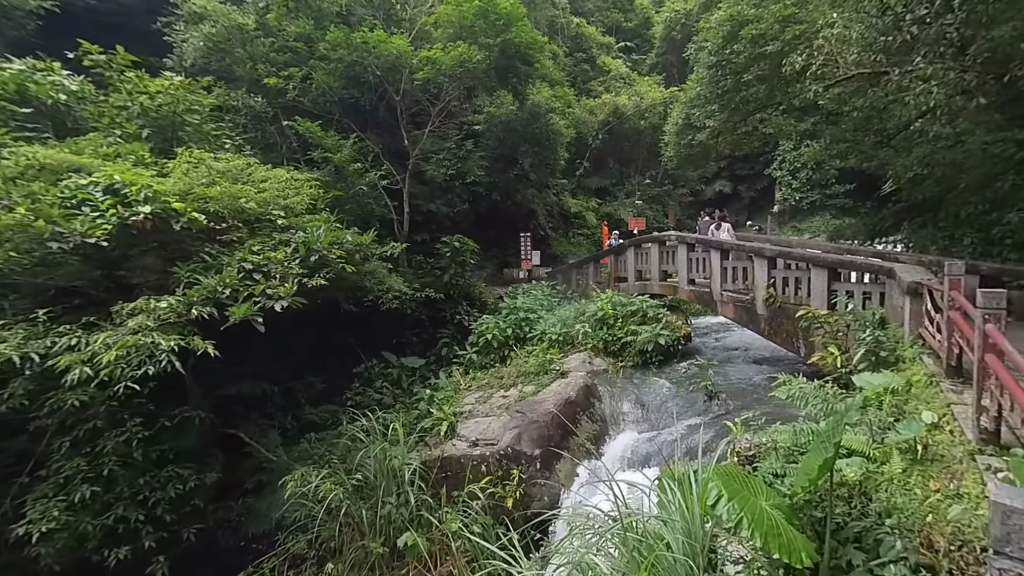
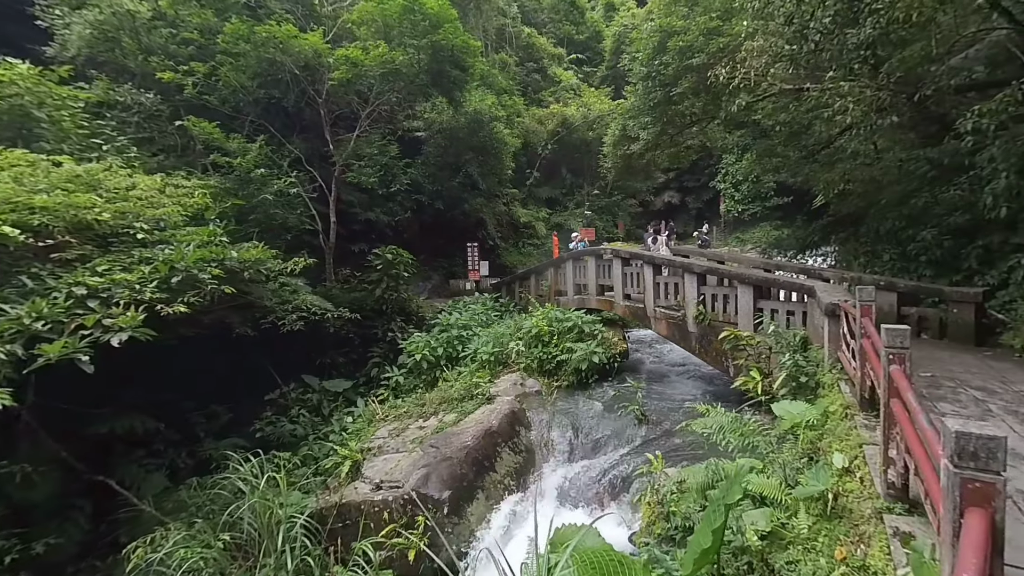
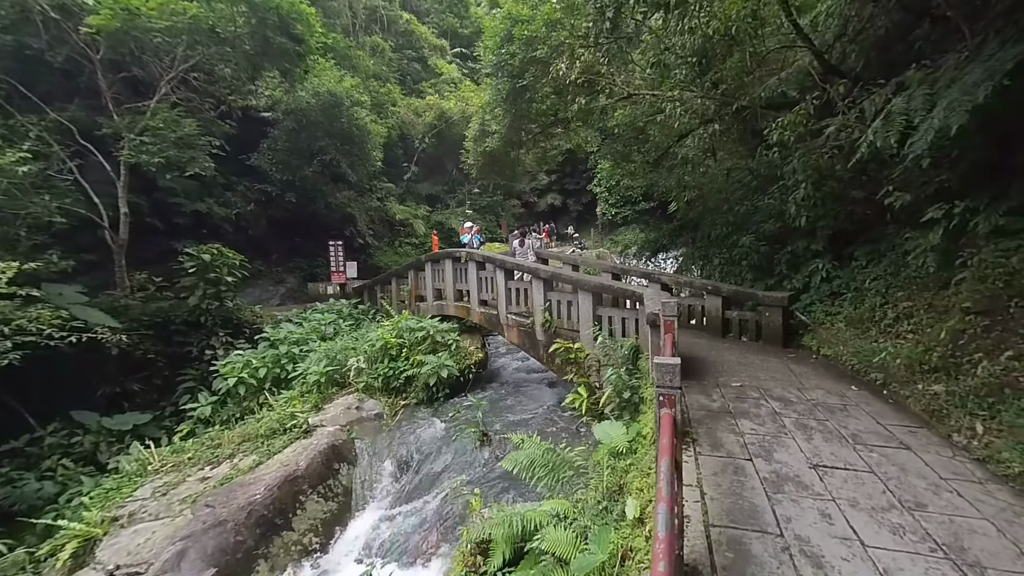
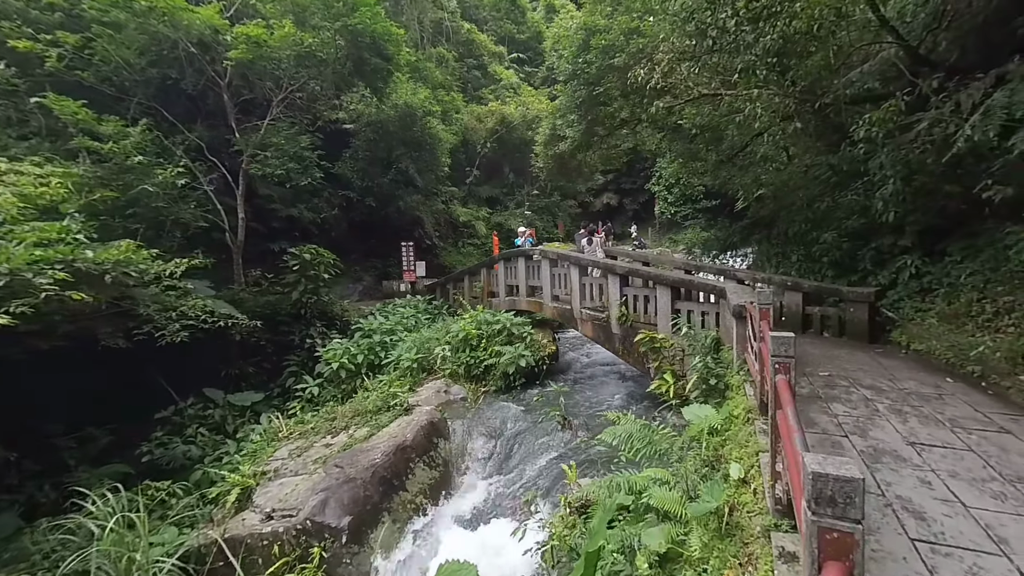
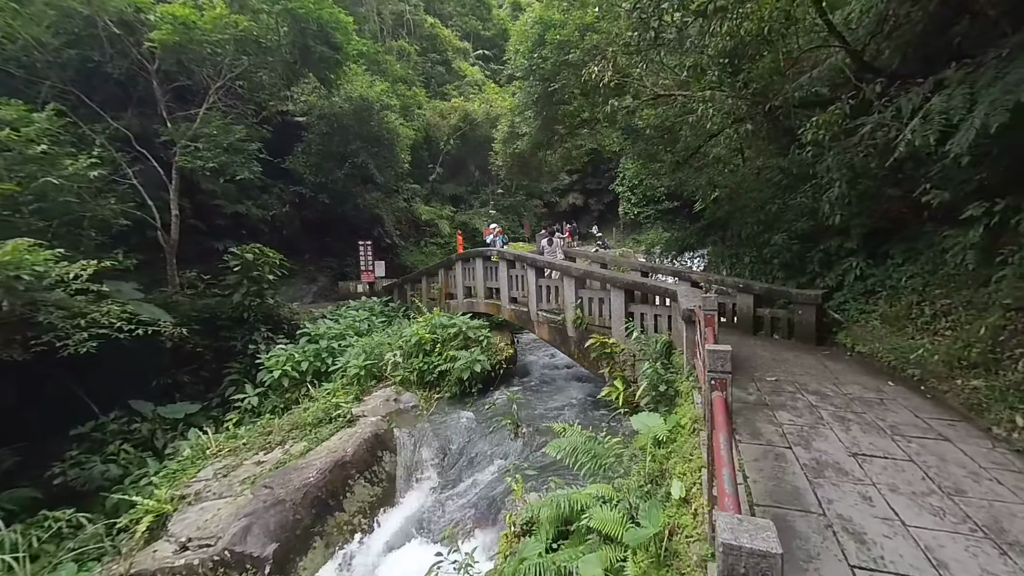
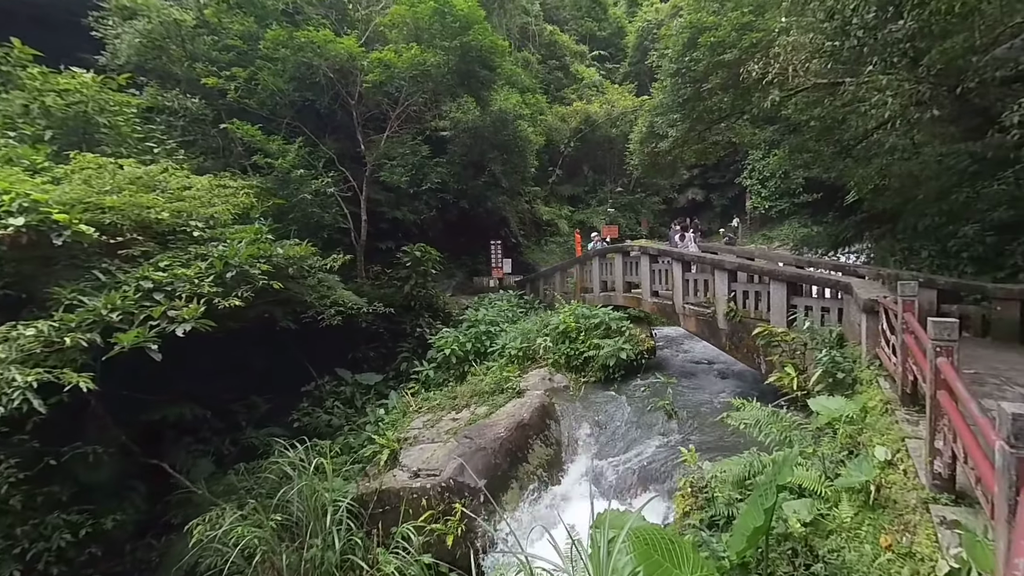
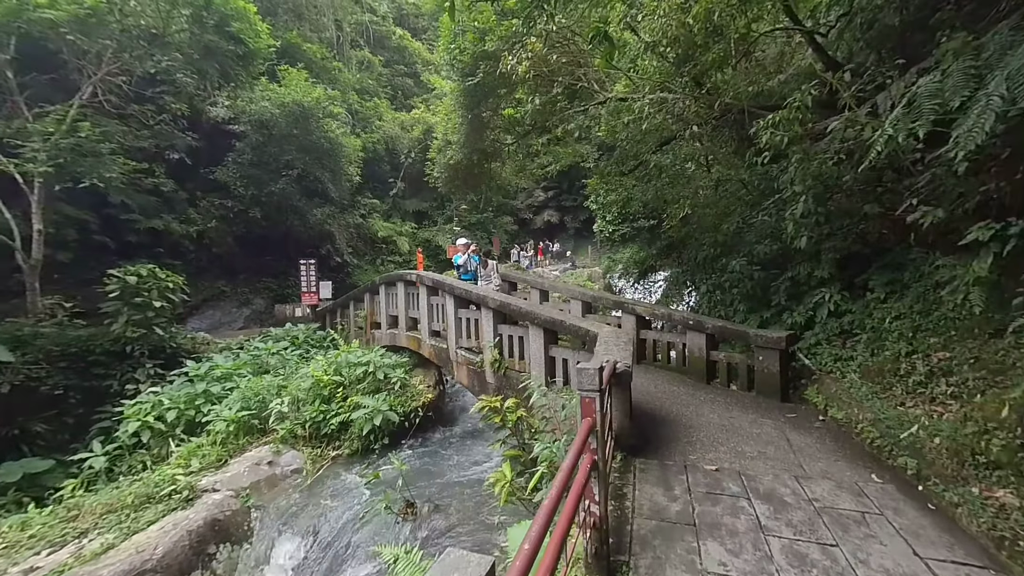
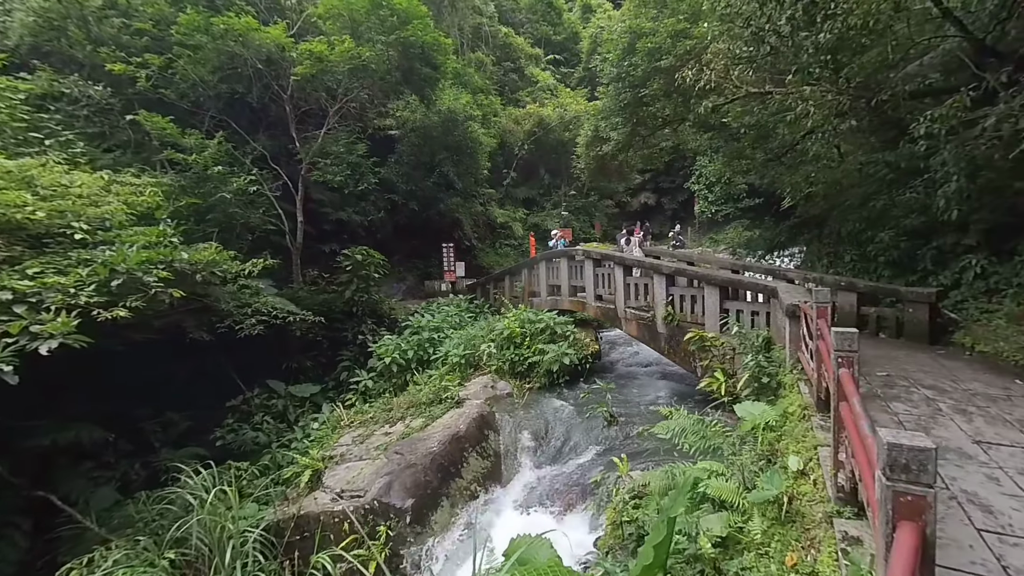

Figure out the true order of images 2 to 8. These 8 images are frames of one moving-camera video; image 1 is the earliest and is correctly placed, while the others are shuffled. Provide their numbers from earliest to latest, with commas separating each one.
6, 2, 8, 4, 5, 3, 7
